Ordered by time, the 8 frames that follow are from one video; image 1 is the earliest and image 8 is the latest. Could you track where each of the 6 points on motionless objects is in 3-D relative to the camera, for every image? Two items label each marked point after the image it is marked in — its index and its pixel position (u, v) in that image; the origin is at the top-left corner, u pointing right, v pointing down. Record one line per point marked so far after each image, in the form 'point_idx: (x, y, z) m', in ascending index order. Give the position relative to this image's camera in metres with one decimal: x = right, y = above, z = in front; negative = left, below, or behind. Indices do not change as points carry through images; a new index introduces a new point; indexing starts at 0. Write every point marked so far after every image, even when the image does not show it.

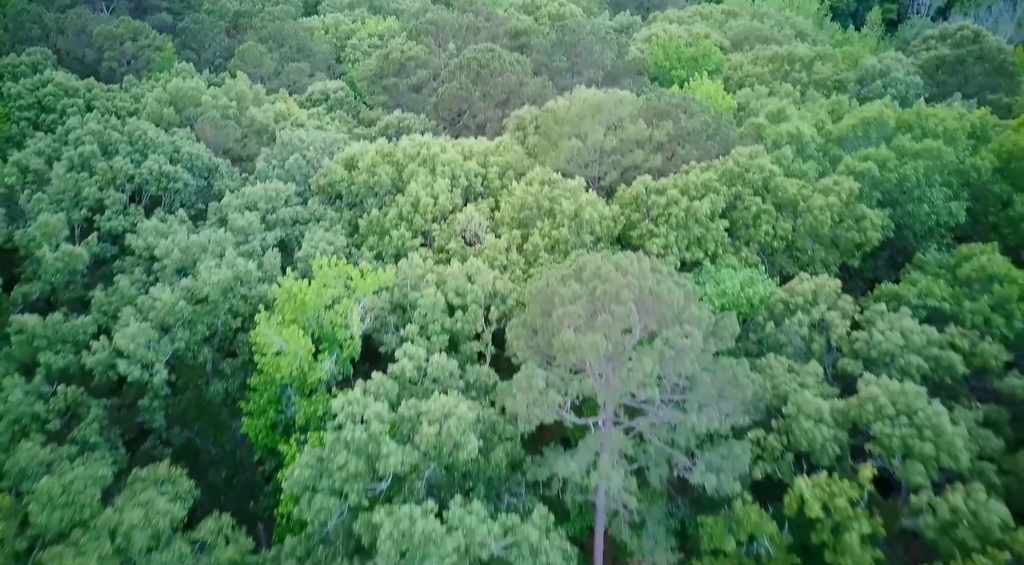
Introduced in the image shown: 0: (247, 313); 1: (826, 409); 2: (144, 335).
0: (-7.8, -0.9, +19.1) m
1: (+7.1, -2.9, +14.6) m
2: (-9.7, -1.4, +17.2) m
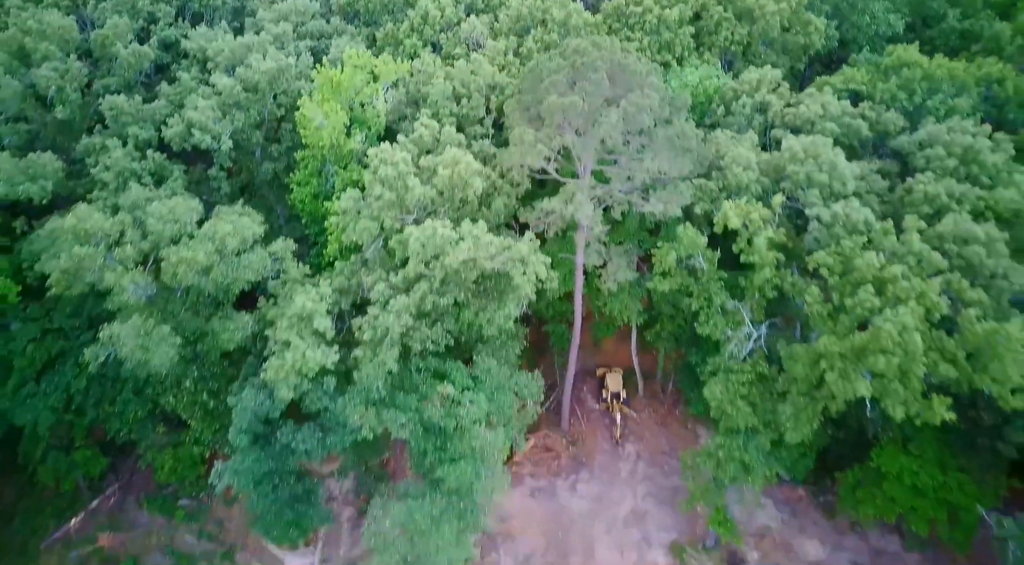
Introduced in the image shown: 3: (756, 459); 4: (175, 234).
0: (-7.9, +6.3, +22.9) m
1: (+7.0, +3.6, +18.8) m
2: (-9.8, +5.5, +21.2) m
3: (+7.2, -5.2, +19.2) m
4: (-9.3, +1.4, +18.0) m
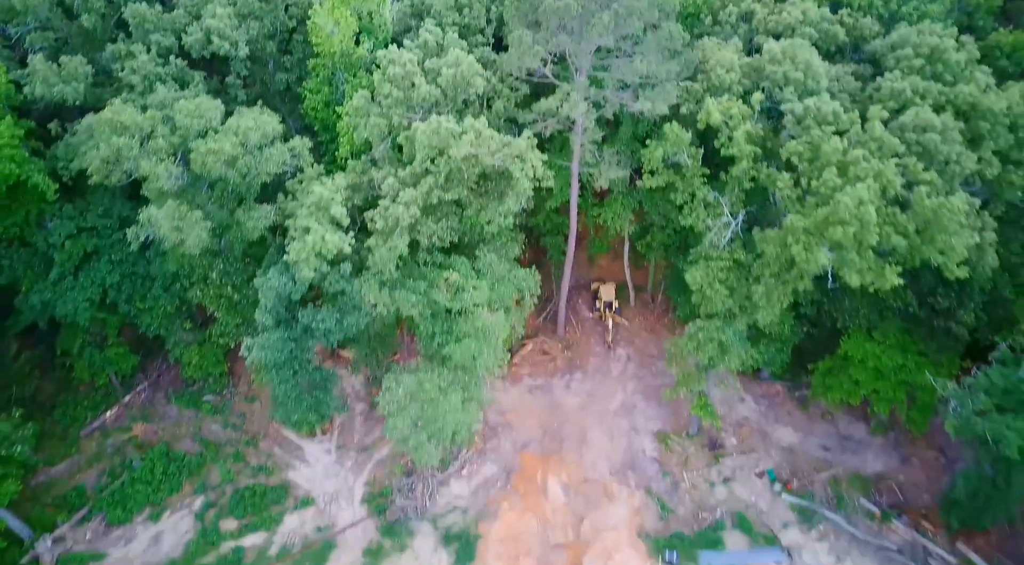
0: (-7.9, +9.9, +24.2) m
1: (+7.0, +7.0, +20.2) m
2: (-9.9, +9.0, +22.5) m
3: (+7.2, -1.8, +21.2) m
4: (-9.4, +4.6, +19.6) m
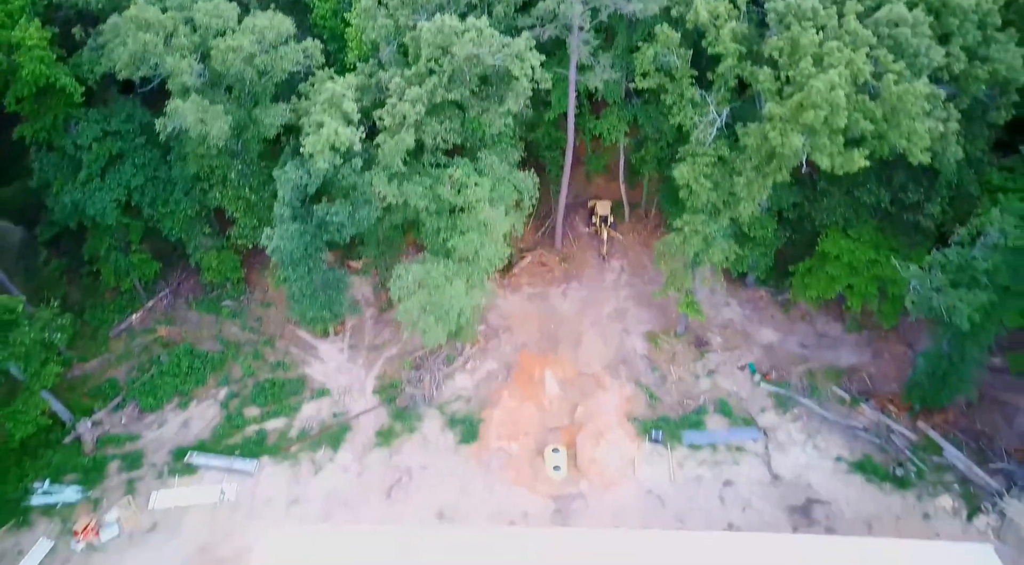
0: (-7.9, +13.7, +25.1) m
1: (+6.9, +10.5, +21.3) m
2: (-9.9, +12.7, +23.4) m
3: (+7.2, +1.8, +22.9) m
4: (-9.4, +8.2, +20.9) m
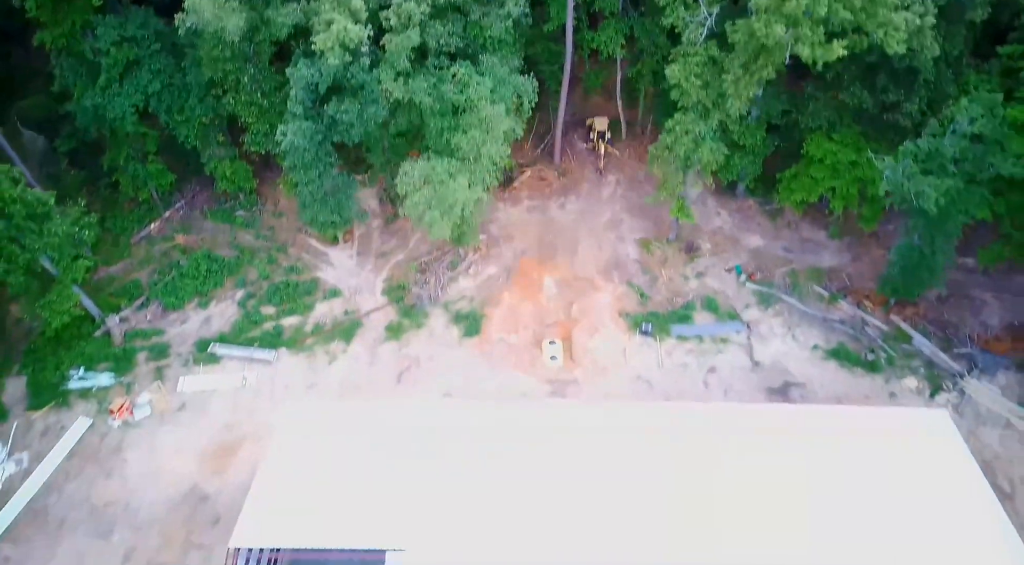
0: (-7.9, +17.7, +25.5) m
1: (+6.9, +14.3, +22.0) m
2: (-9.9, +16.6, +24.0) m
3: (+7.2, +5.7, +24.2) m
4: (-9.4, +11.9, +21.7) m
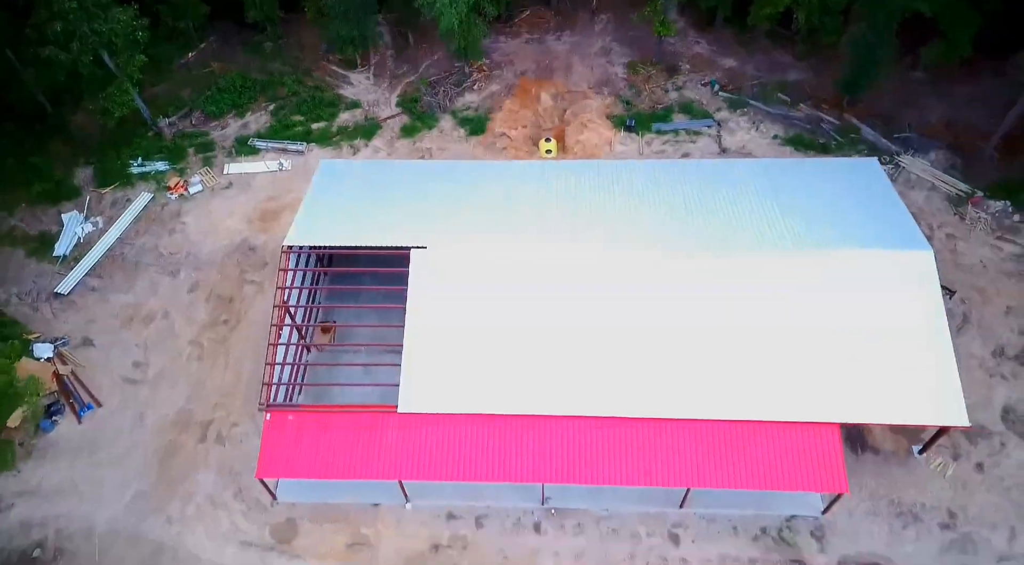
0: (-7.9, +27.1, +28.0) m
1: (+6.9, +23.3, +24.7) m
2: (-9.9, +25.8, +26.6) m
3: (+7.2, +15.0, +27.6) m
4: (-9.4, +20.9, +24.7) m
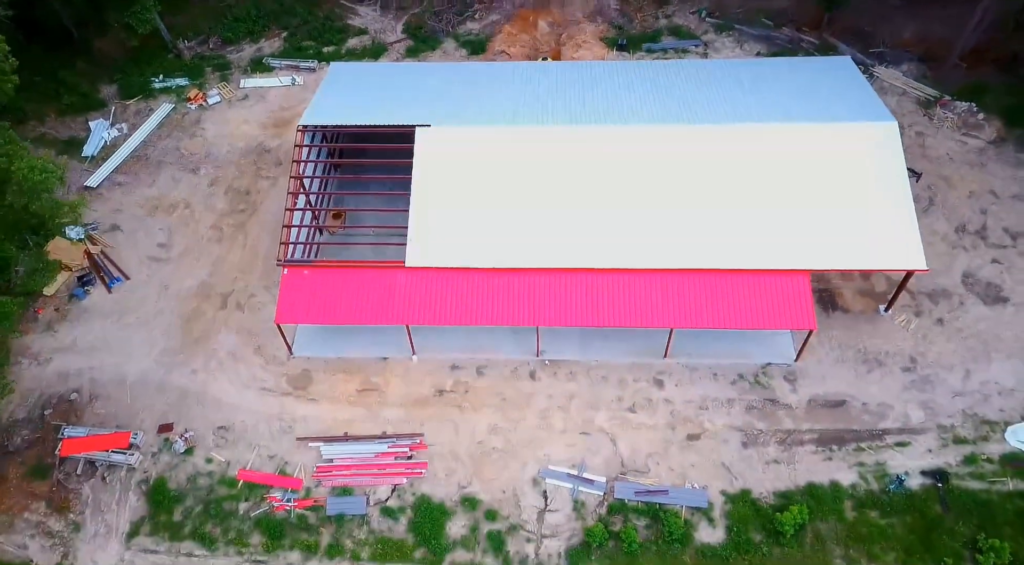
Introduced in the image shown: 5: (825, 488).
0: (-8.0, +31.7, +30.1) m
1: (+6.9, +28.0, +26.7) m
2: (-10.0, +30.4, +28.6) m
3: (+7.1, +19.6, +29.6) m
4: (-9.5, +25.6, +26.7) m
5: (+9.6, -6.2, +19.9) m
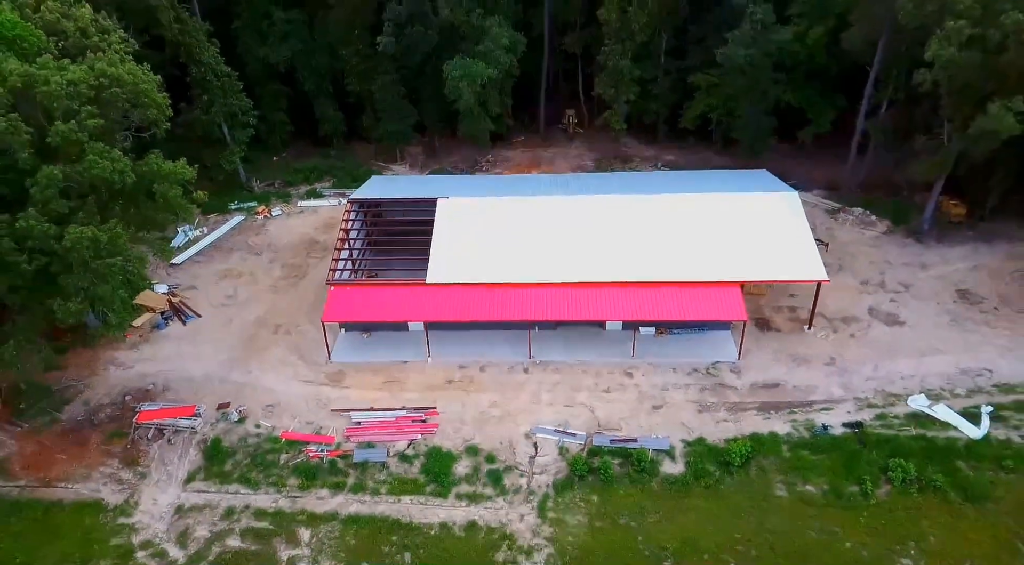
0: (-8.0, +26.2, +47.2) m
1: (+6.8, +23.9, +42.7) m
2: (-10.0, +25.6, +45.4) m
3: (+7.0, +15.0, +42.4) m
4: (-9.5, +21.7, +41.9) m
5: (+9.4, -5.7, +24.3) m
